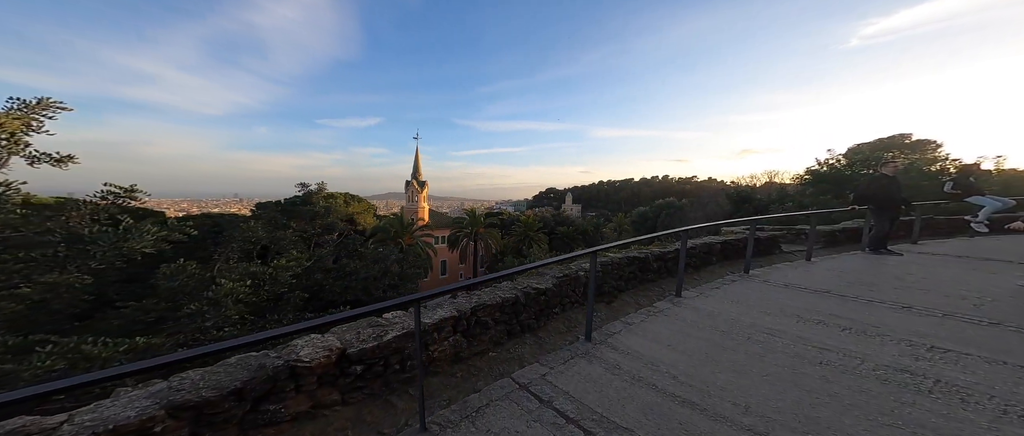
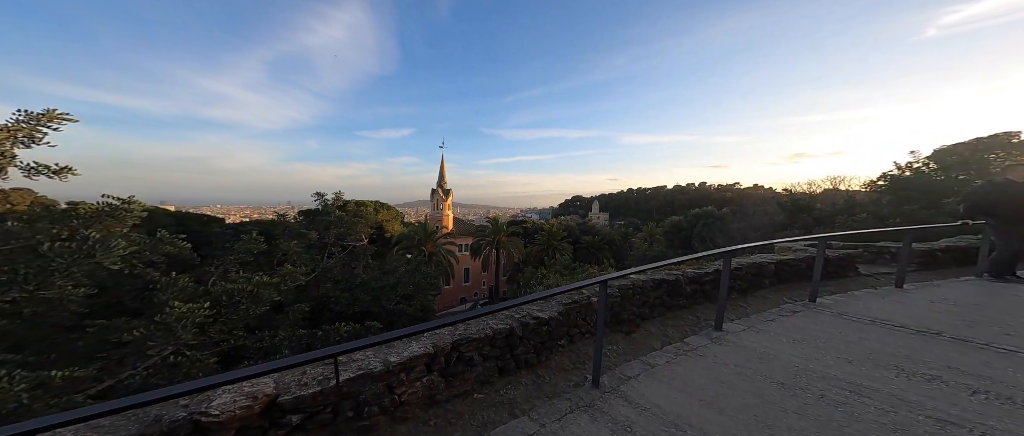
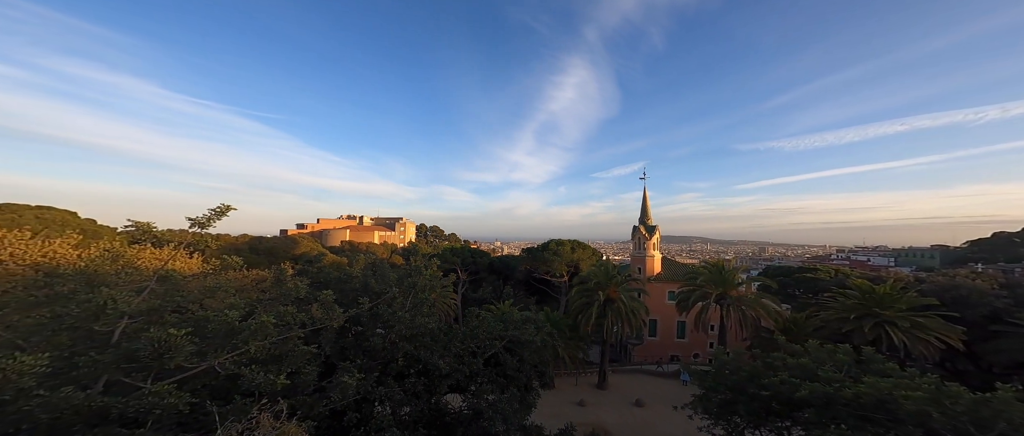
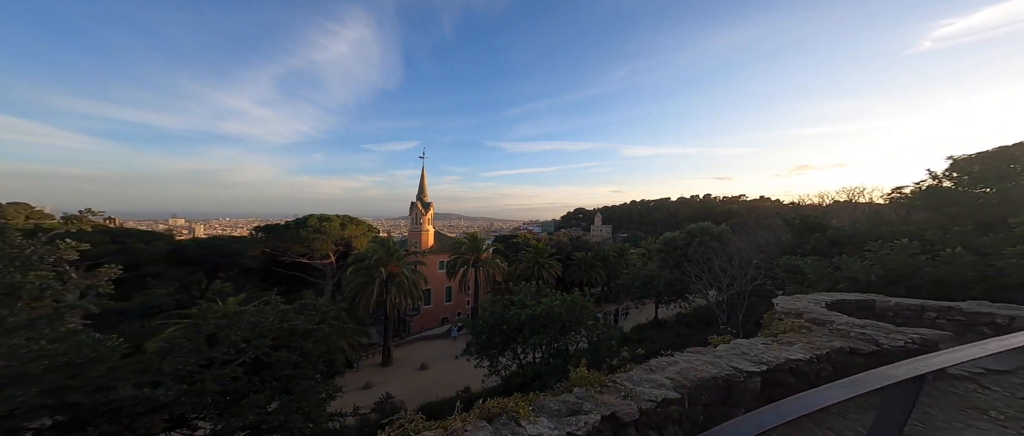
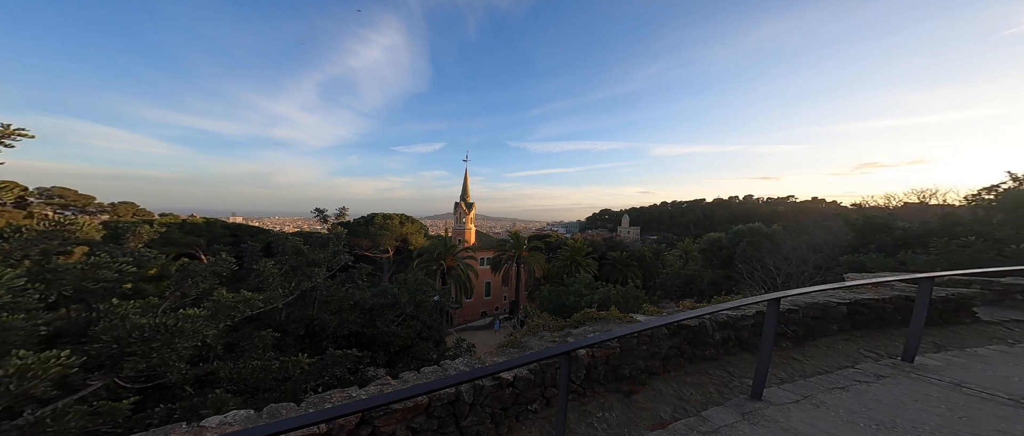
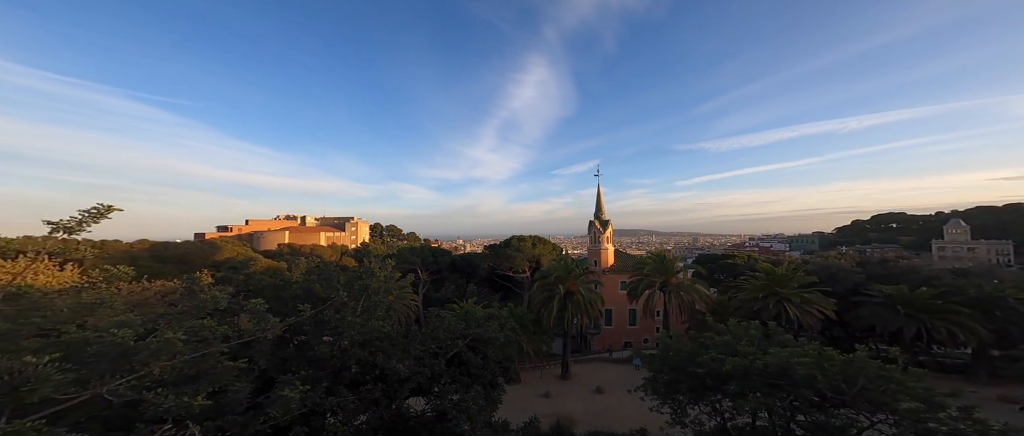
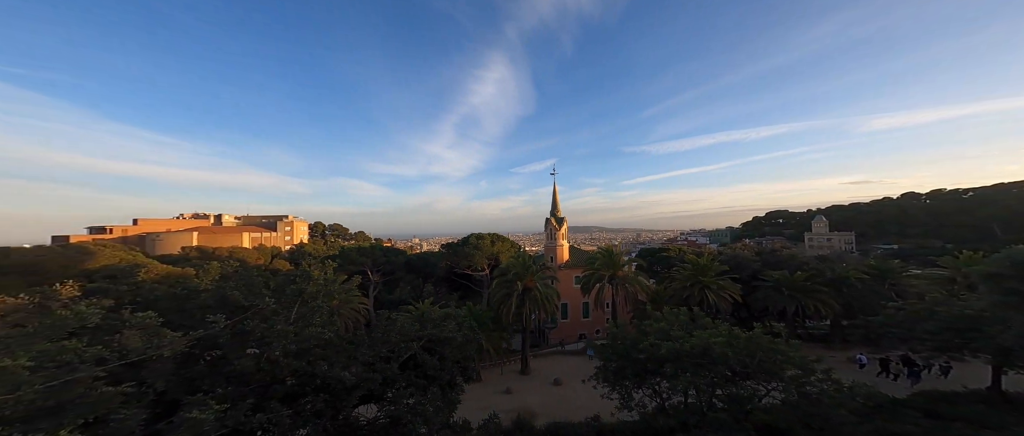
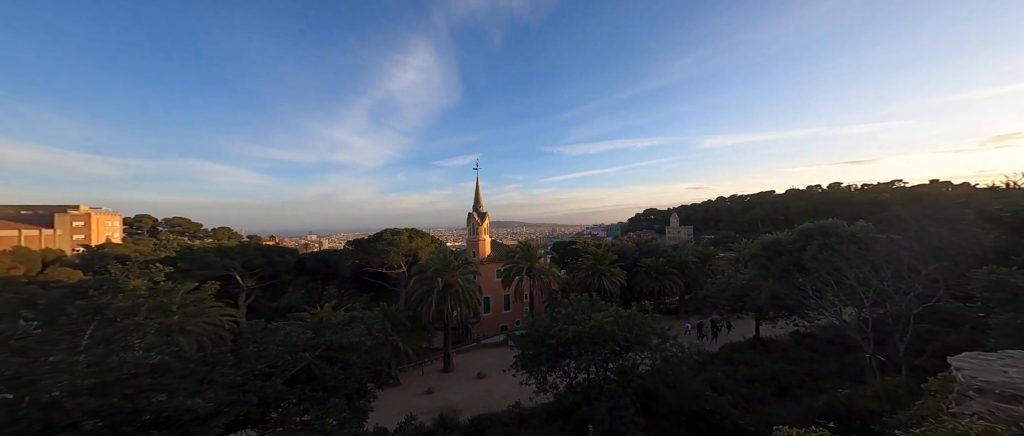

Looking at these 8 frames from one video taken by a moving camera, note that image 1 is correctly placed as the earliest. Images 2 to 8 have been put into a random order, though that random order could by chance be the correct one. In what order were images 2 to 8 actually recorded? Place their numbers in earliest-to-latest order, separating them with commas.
2, 5, 4, 8, 7, 6, 3
